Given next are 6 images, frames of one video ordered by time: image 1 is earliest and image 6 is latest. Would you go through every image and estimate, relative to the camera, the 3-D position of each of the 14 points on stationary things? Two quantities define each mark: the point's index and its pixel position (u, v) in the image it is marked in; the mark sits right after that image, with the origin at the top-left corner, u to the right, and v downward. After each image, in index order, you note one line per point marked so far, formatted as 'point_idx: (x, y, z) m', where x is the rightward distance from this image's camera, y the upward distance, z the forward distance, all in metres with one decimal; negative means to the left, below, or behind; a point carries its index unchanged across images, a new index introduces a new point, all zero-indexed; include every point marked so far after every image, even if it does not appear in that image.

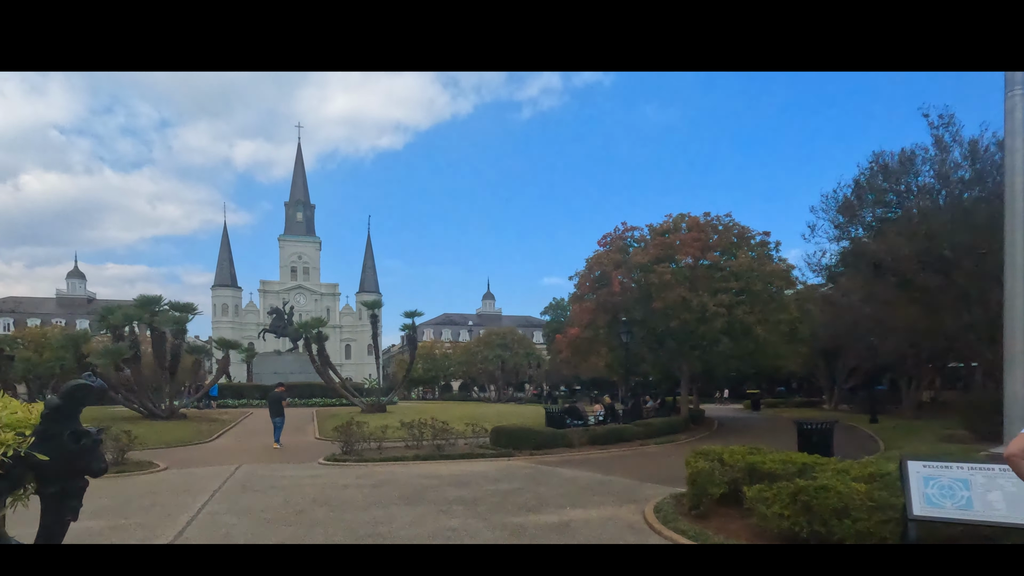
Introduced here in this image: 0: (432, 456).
0: (-1.9, -3.9, +14.4) m
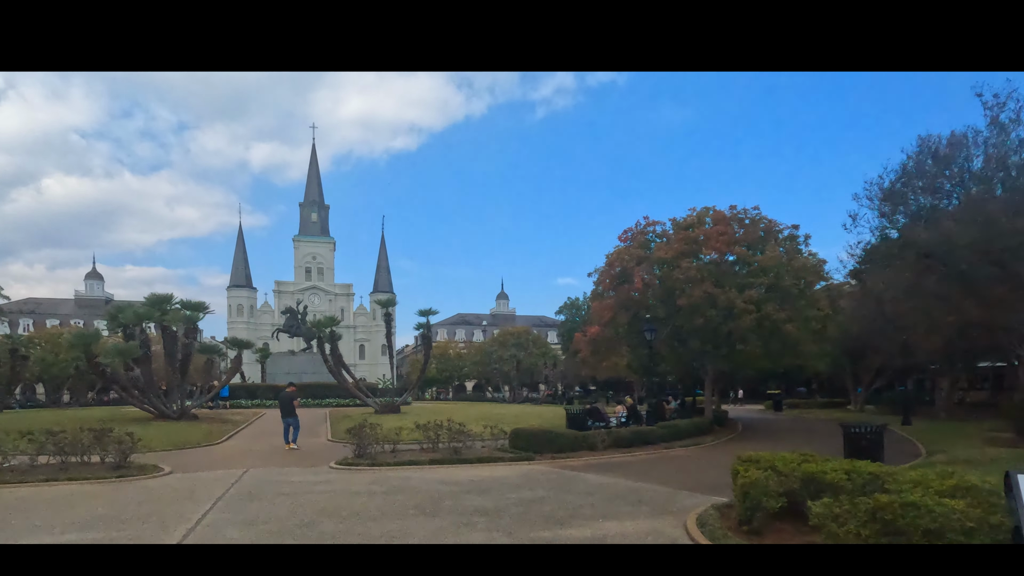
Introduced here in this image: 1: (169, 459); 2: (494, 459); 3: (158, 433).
0: (-1.4, -3.8, +13.7) m
1: (-7.6, -3.8, +13.8) m
2: (-0.4, -3.8, +14.0) m
3: (-10.9, -4.5, +19.2) m
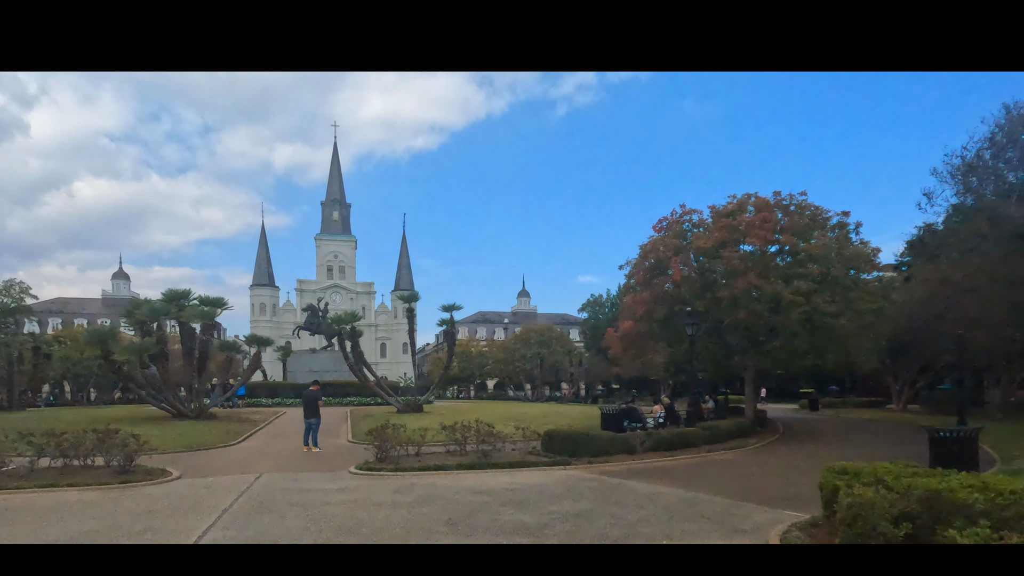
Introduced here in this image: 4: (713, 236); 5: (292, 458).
0: (-0.7, -3.6, +12.6) m
1: (-6.9, -3.7, +12.9) m
2: (+0.3, -3.6, +12.9) m
3: (-10.0, -4.3, +18.4) m
4: (+6.5, +1.7, +20.0) m
5: (-5.2, -4.0, +14.6) m
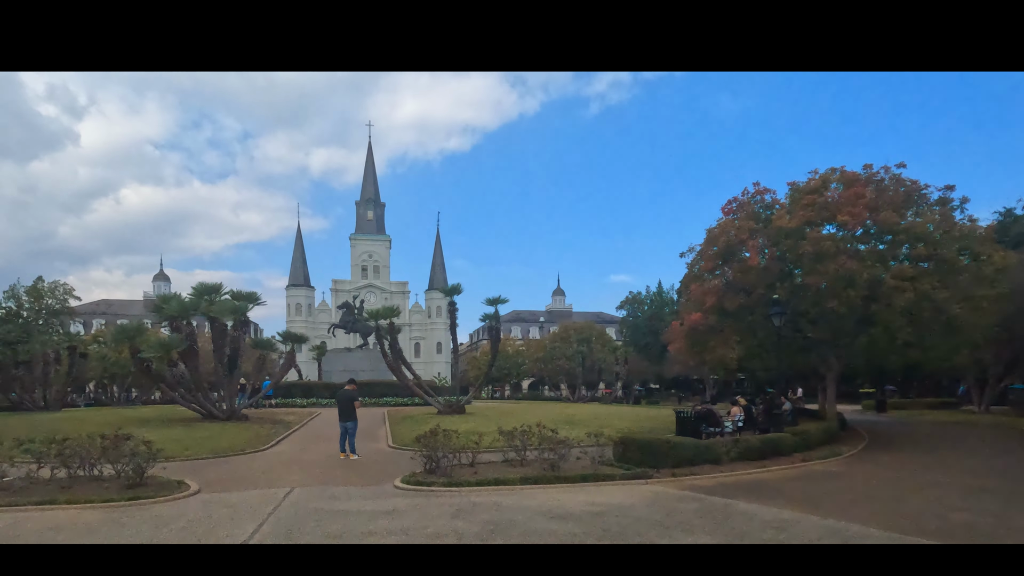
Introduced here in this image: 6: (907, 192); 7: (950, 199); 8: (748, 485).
0: (+0.6, -3.2, +10.6) m
1: (-5.6, -3.4, +11.3) m
2: (+1.6, -3.3, +10.9) m
3: (-8.4, -4.1, +16.9) m
4: (+8.1, +2.1, +17.7) m
5: (-3.8, -3.7, +12.8) m
6: (+11.2, +2.7, +17.6) m
7: (+12.6, +2.6, +17.9) m
8: (+4.3, -3.6, +11.5) m
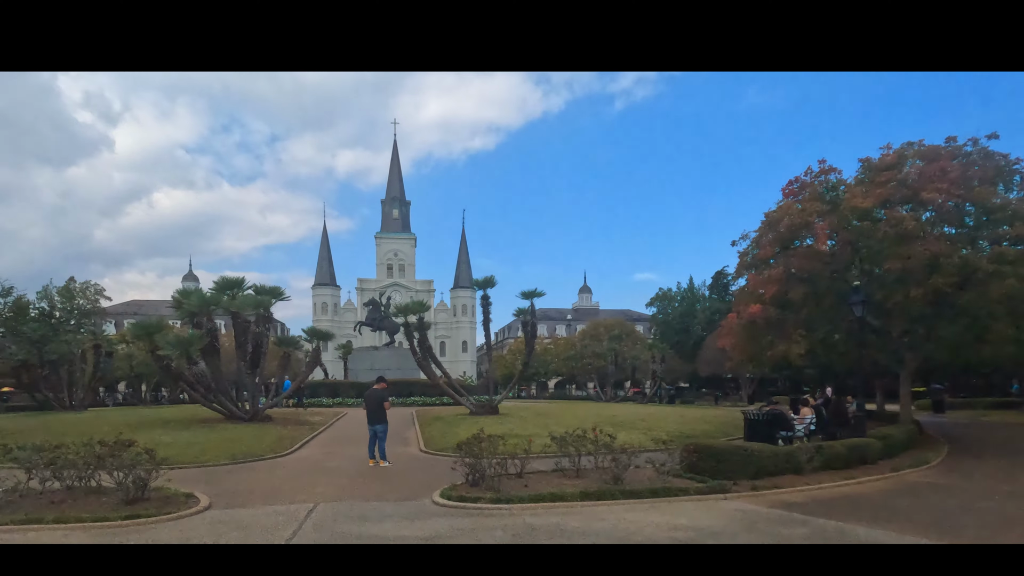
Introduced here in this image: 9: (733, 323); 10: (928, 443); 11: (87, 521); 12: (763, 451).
0: (+1.4, -3.0, +9.1) m
1: (-4.7, -3.1, +10.0) m
2: (+2.5, -3.0, +9.3) m
3: (-7.3, -3.8, +15.7) m
4: (+9.1, +2.4, +15.8) m
5: (-2.9, -3.4, +11.5) m
6: (+12.2, +3.1, +15.7) m
7: (+13.7, +2.9, +15.9) m
8: (+5.2, -3.3, +9.8) m
9: (+6.8, -1.1, +19.3) m
10: (+11.3, -4.2, +16.9) m
11: (-5.2, -2.9, +7.7) m
12: (+4.3, -2.8, +10.6) m
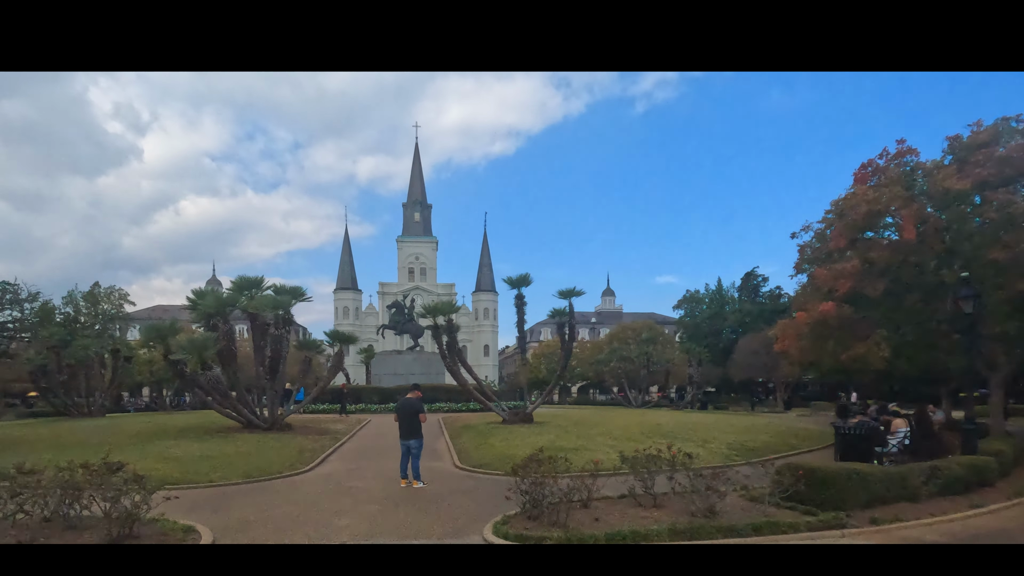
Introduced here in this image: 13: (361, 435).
0: (+2.2, -2.8, +7.3) m
1: (-3.9, -3.0, +8.4) m
2: (+3.3, -2.9, +7.5) m
3: (-6.3, -3.8, +14.2) m
4: (+10.1, +2.5, +13.9) m
5: (-2.0, -3.3, +9.8) m
6: (+13.2, +3.2, +13.6) m
7: (+14.7, +3.1, +13.8) m
8: (+6.1, -3.2, +7.9) m
9: (+8.0, -1.0, +17.4) m
10: (+12.4, -4.1, +14.8) m
11: (-4.4, -2.7, +6.1) m
12: (+5.1, -2.6, +8.7) m
13: (-4.8, -4.6, +19.5) m
